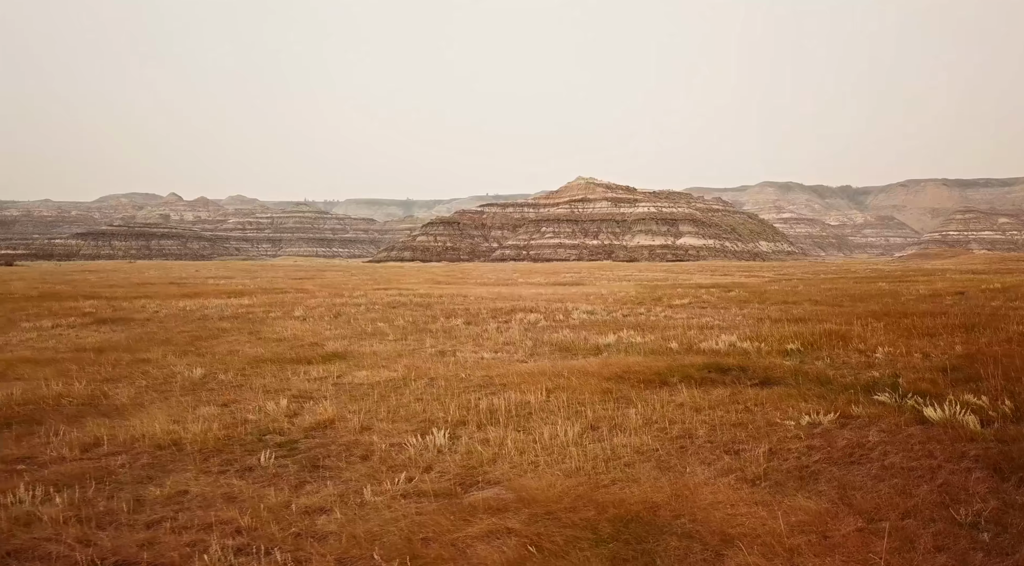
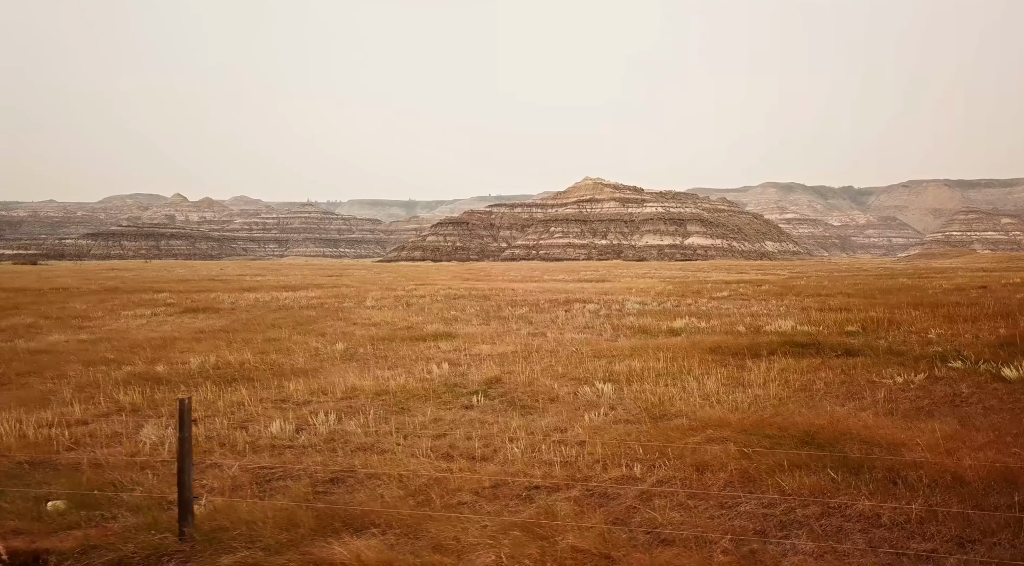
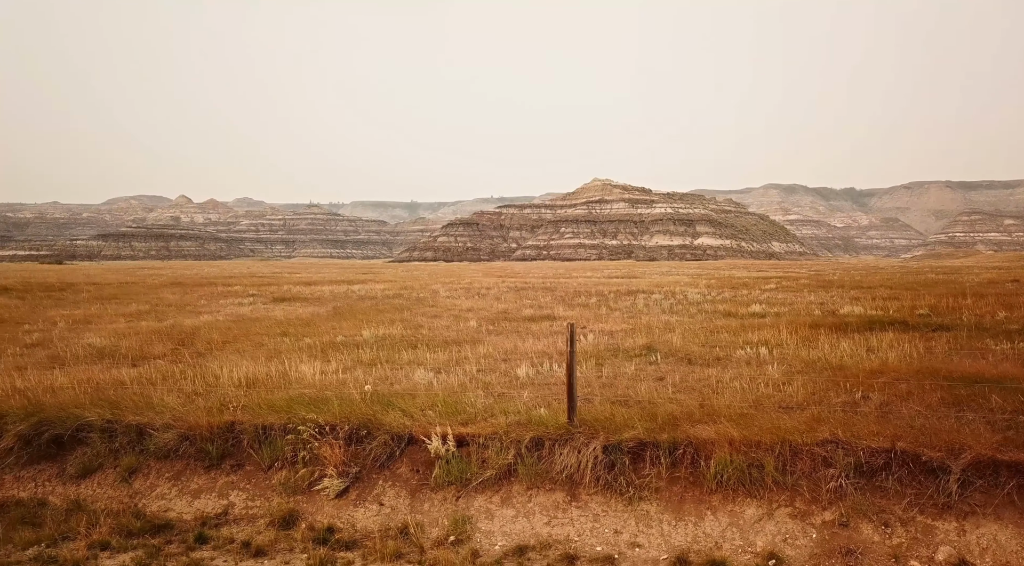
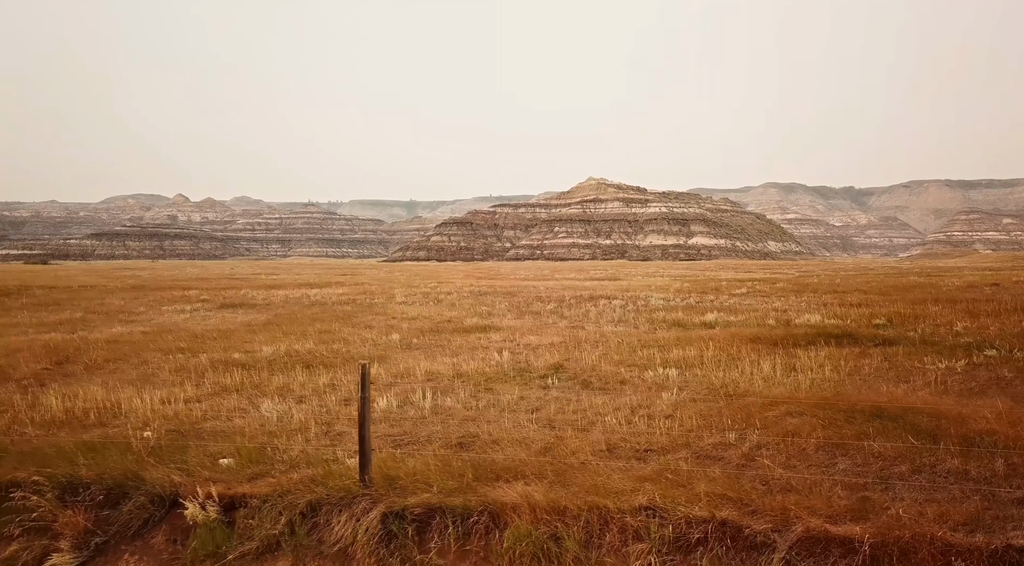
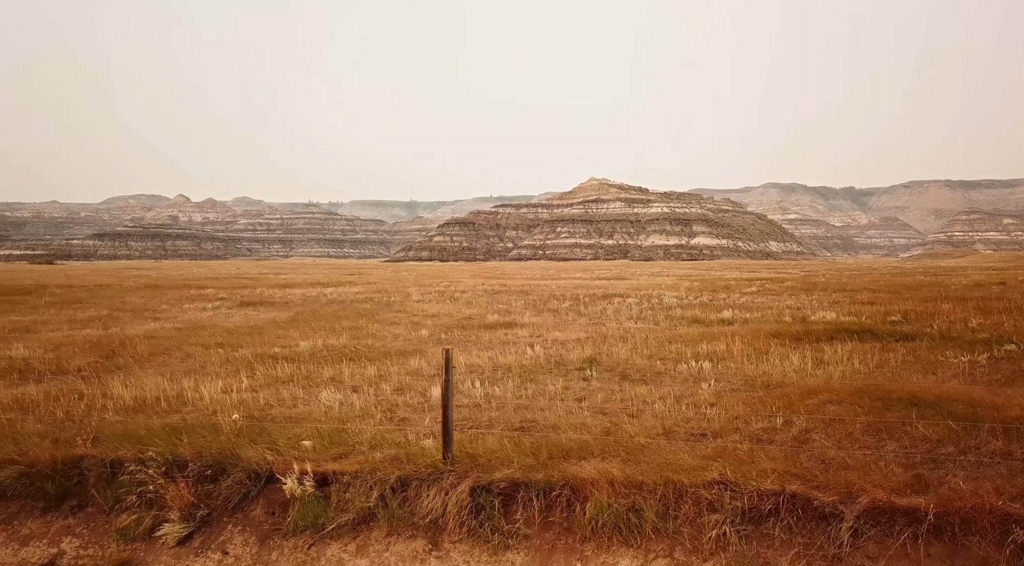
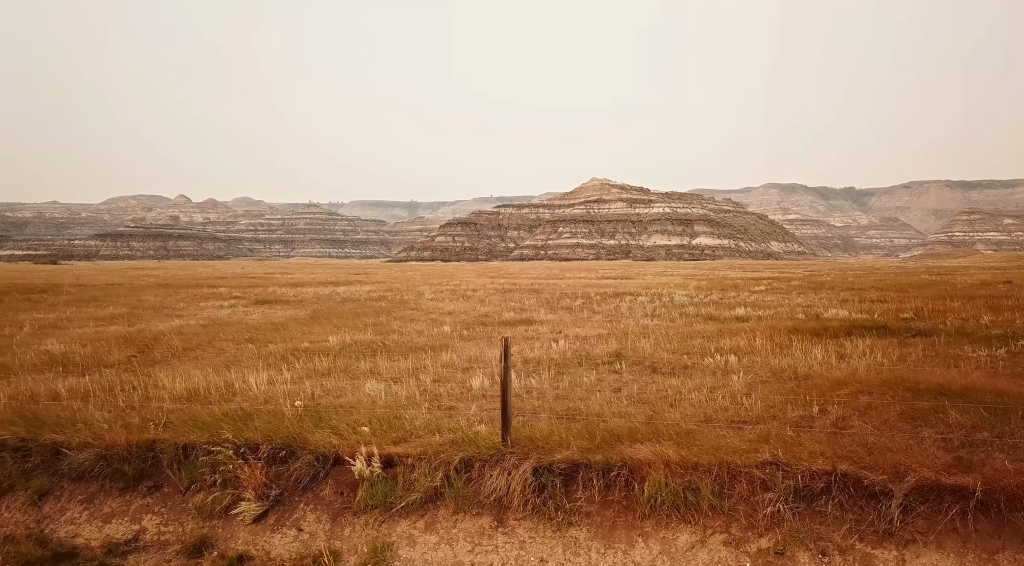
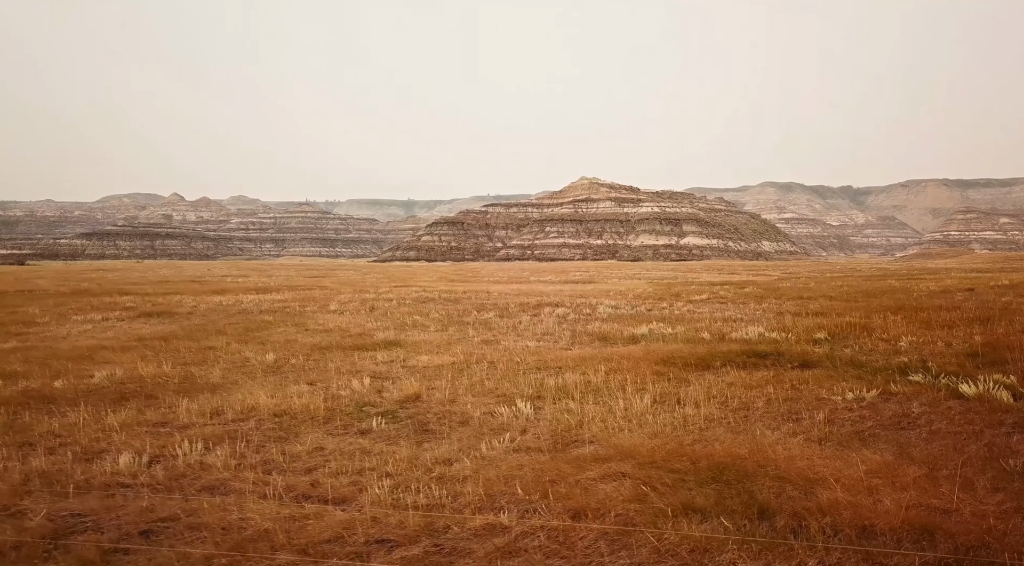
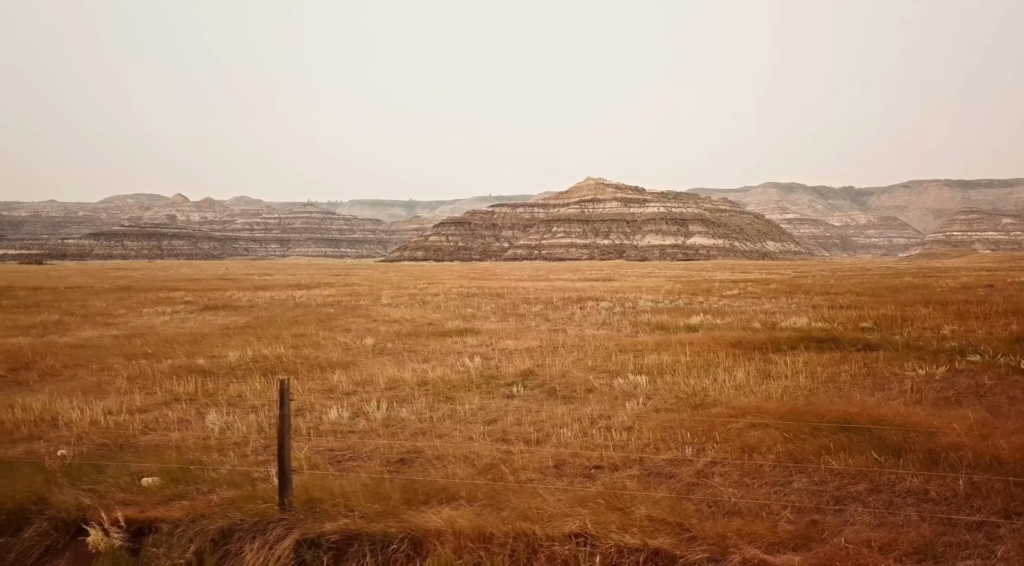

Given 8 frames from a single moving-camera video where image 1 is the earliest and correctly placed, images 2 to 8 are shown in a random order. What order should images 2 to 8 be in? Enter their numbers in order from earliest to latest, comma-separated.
7, 2, 8, 4, 5, 6, 3
